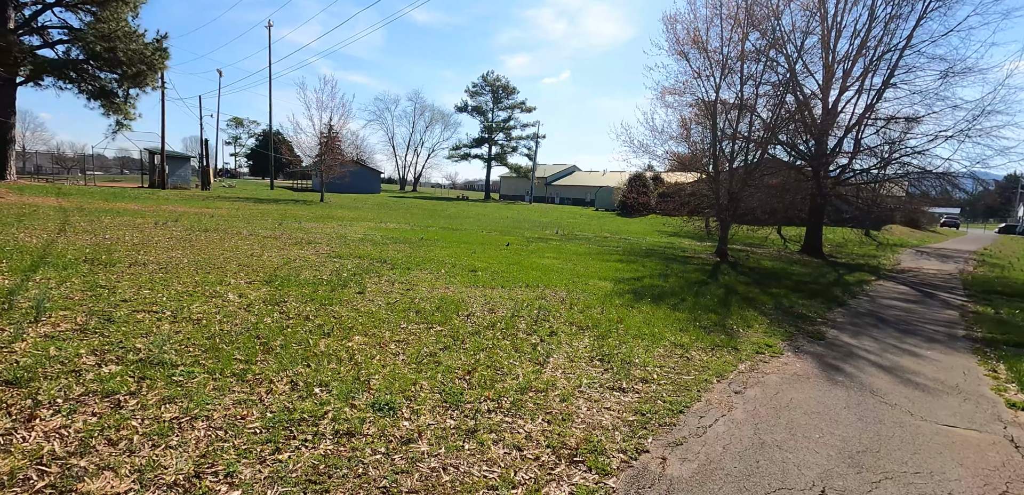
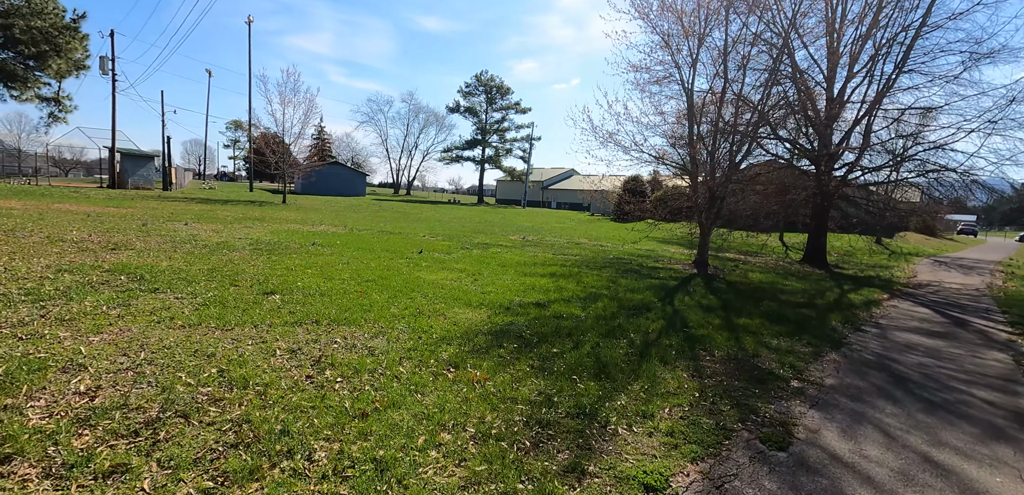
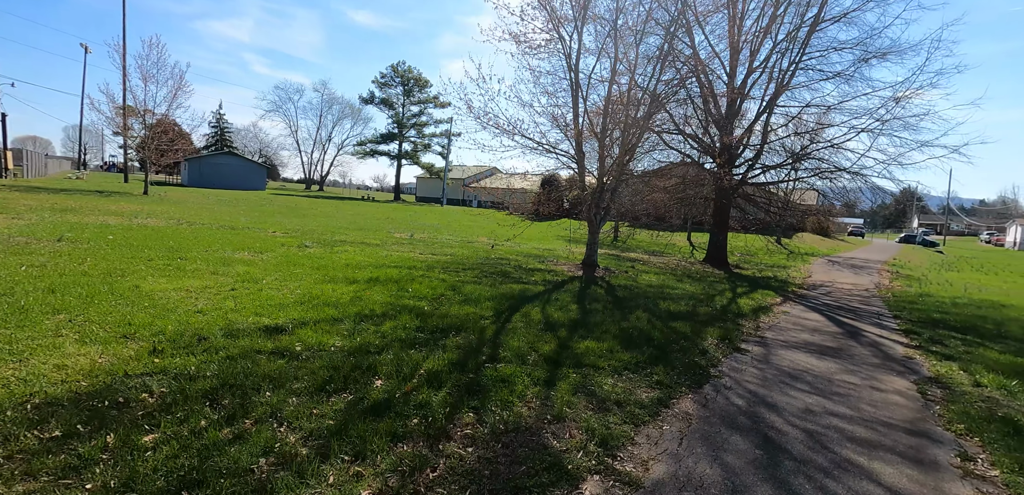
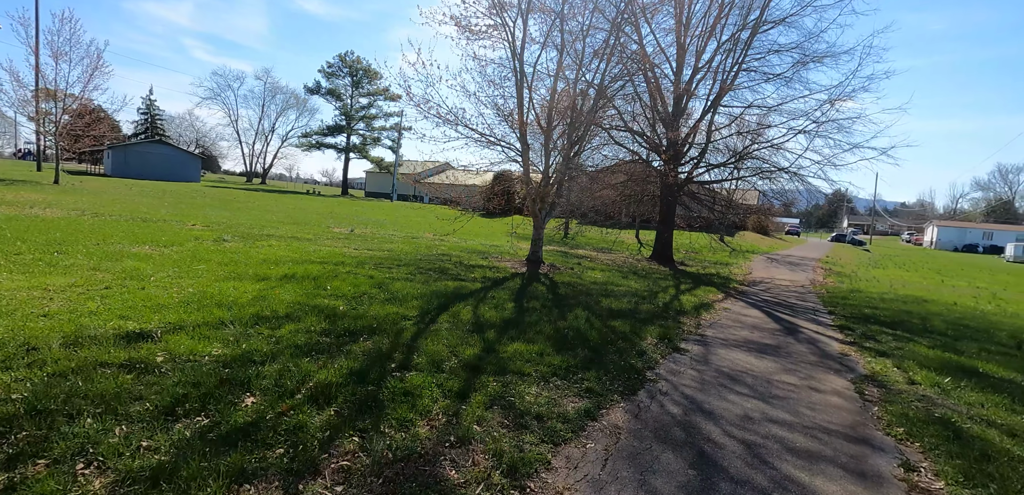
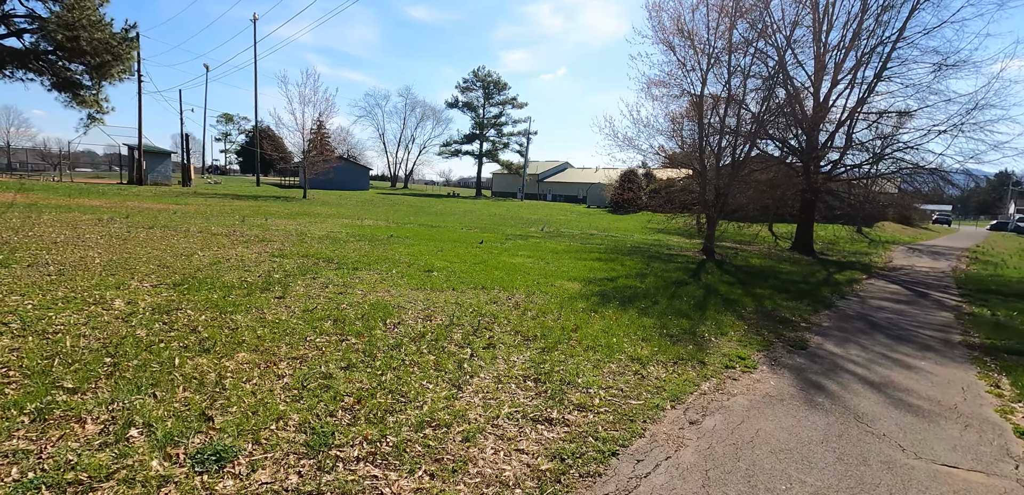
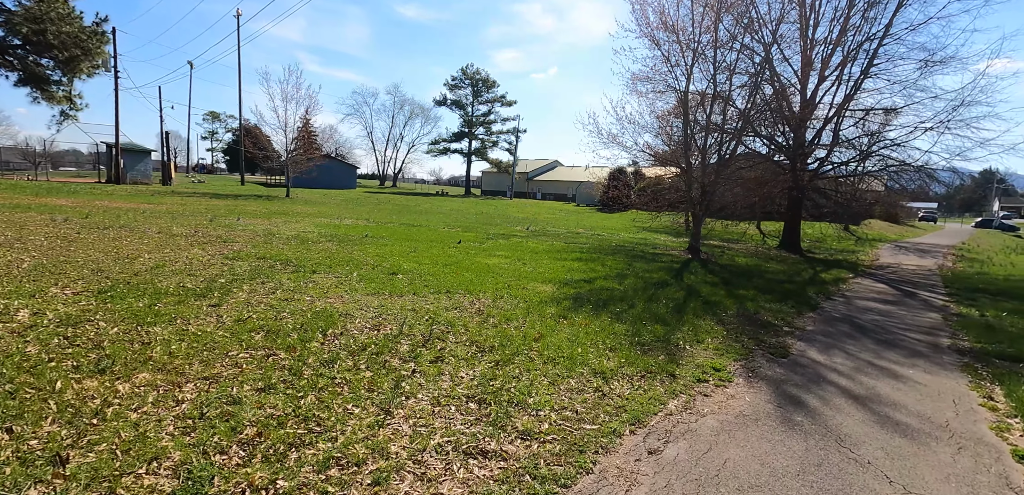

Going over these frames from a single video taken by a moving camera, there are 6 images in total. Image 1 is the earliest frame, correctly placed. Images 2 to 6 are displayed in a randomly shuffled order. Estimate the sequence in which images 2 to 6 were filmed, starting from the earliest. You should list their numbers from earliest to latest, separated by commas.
5, 6, 2, 3, 4
